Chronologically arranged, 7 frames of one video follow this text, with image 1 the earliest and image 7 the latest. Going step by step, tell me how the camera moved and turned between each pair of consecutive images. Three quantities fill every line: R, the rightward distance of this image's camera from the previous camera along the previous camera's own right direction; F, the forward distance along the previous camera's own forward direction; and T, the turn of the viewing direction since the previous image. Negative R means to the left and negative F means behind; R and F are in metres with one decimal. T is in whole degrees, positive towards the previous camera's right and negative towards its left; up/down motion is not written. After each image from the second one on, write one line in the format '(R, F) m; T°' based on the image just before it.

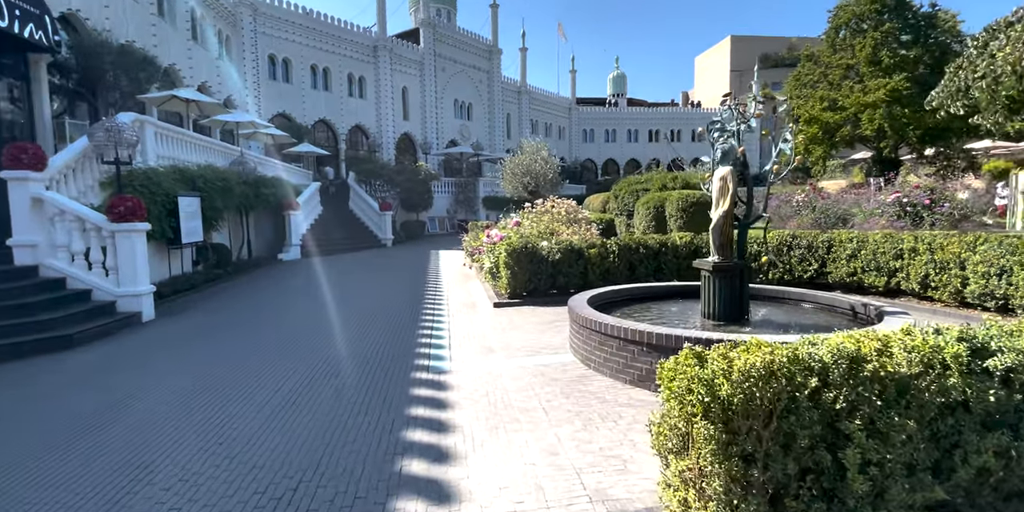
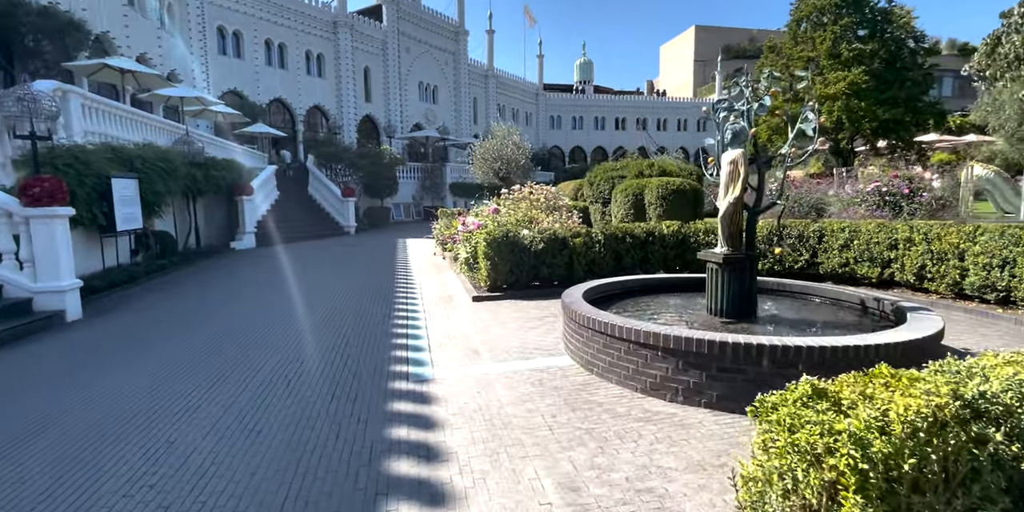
(-0.3, +0.7) m; +4°
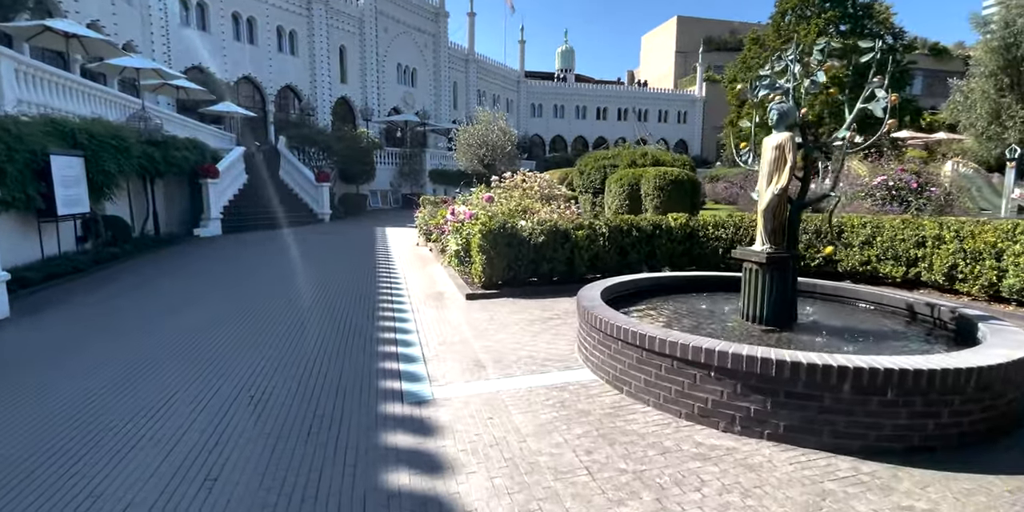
(-0.4, +0.9) m; +3°
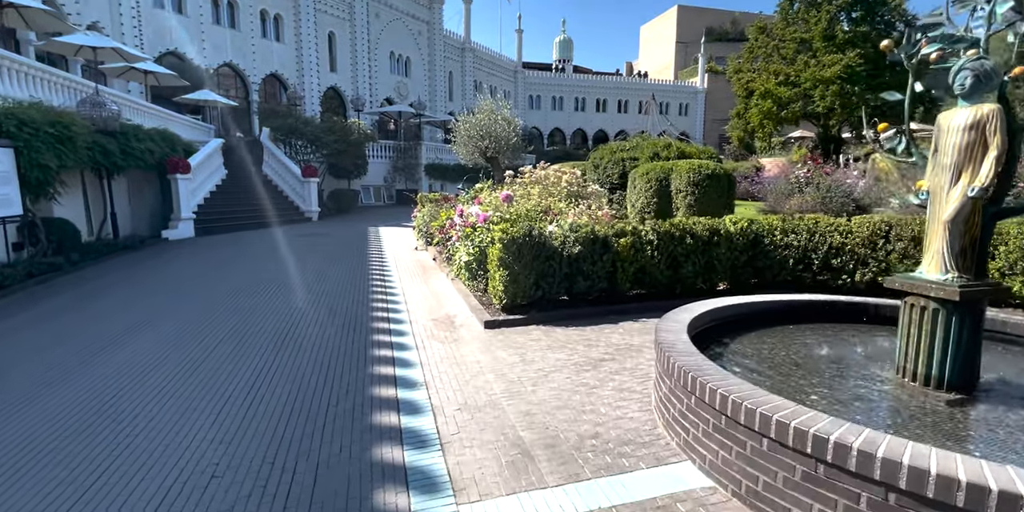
(-0.5, +1.7) m; +1°
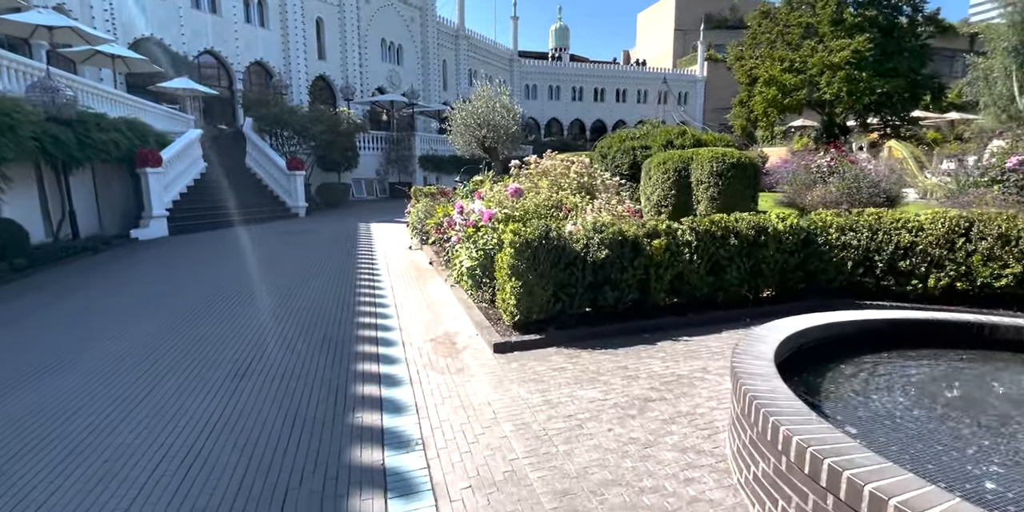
(-0.2, +1.2) m; +1°
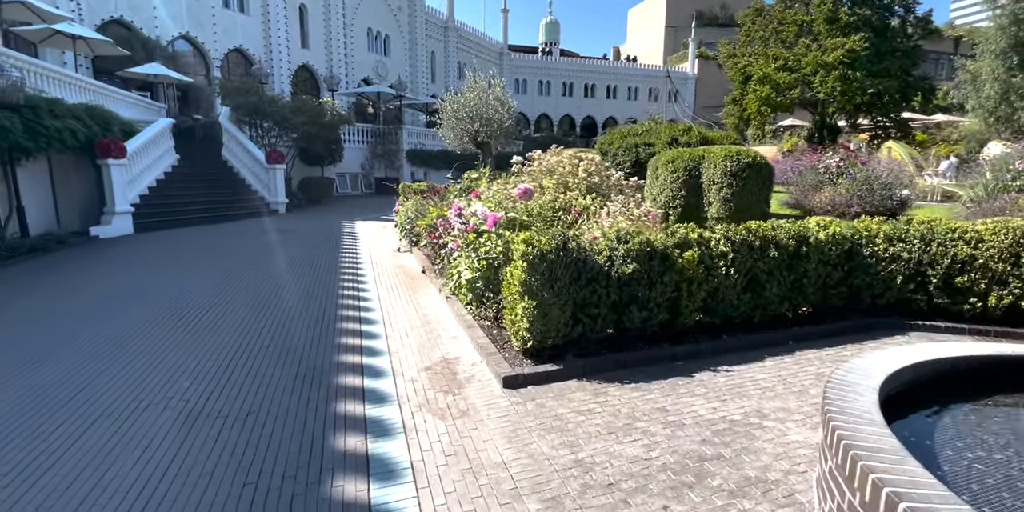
(-0.2, +0.9) m; +2°
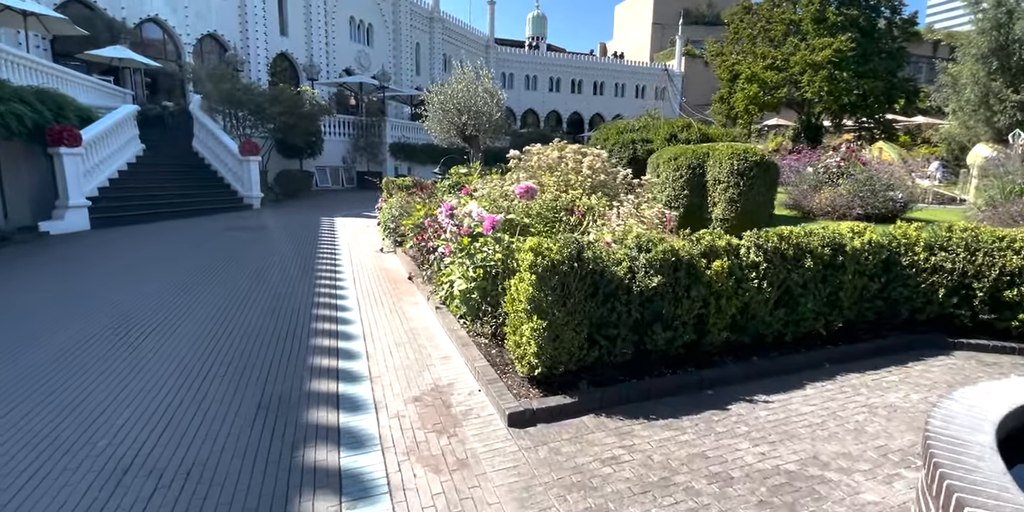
(-0.2, +0.7) m; +2°
